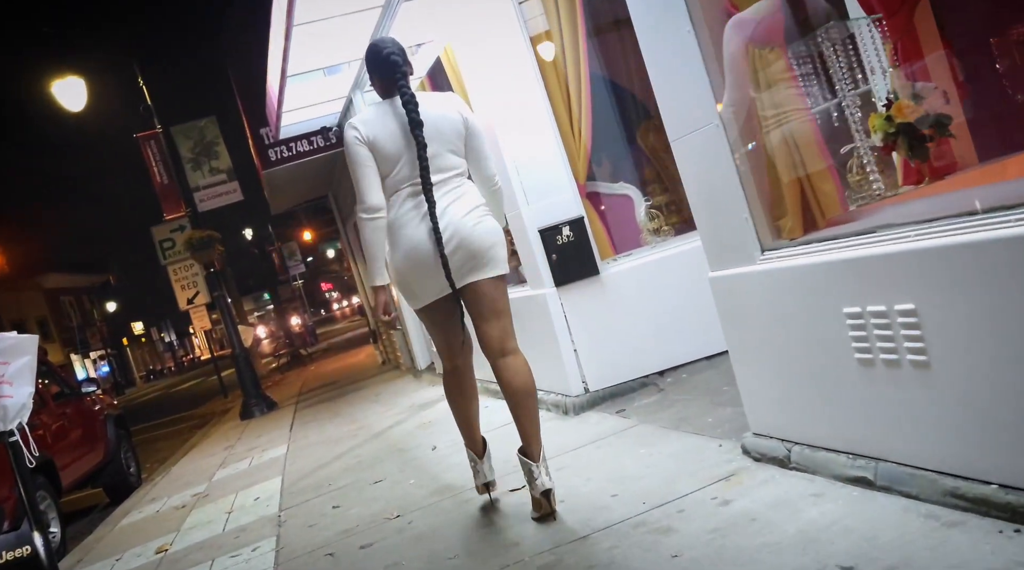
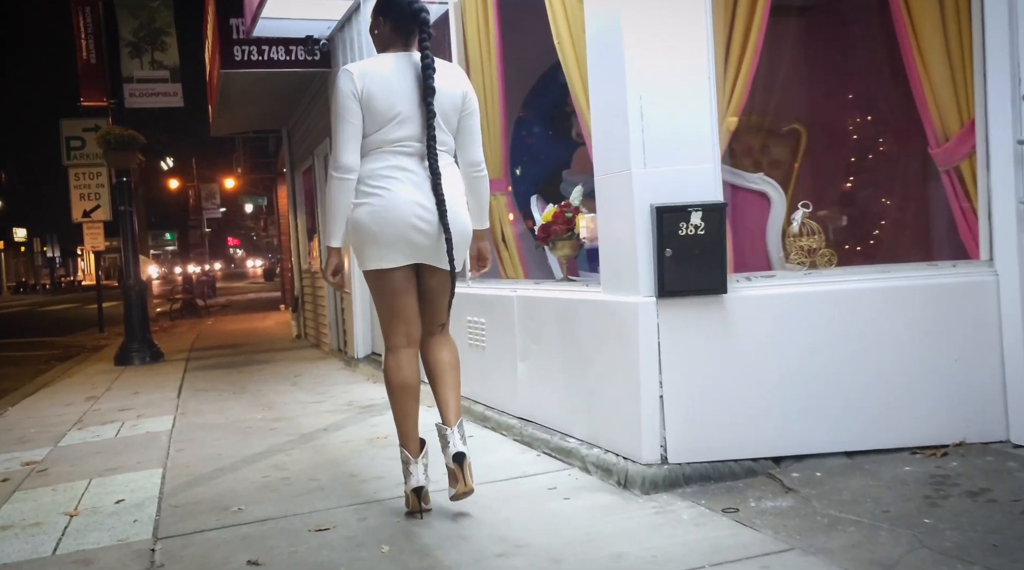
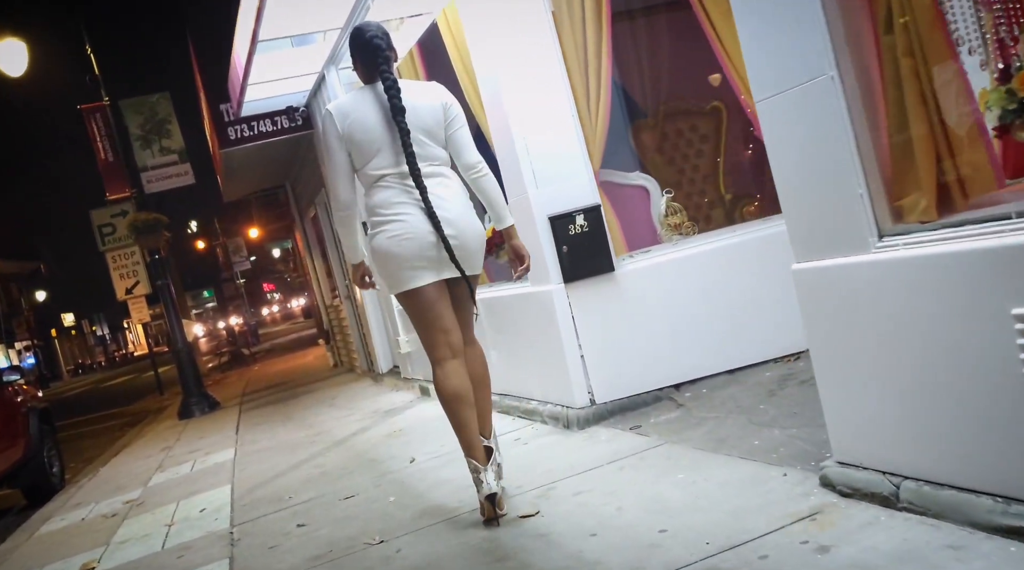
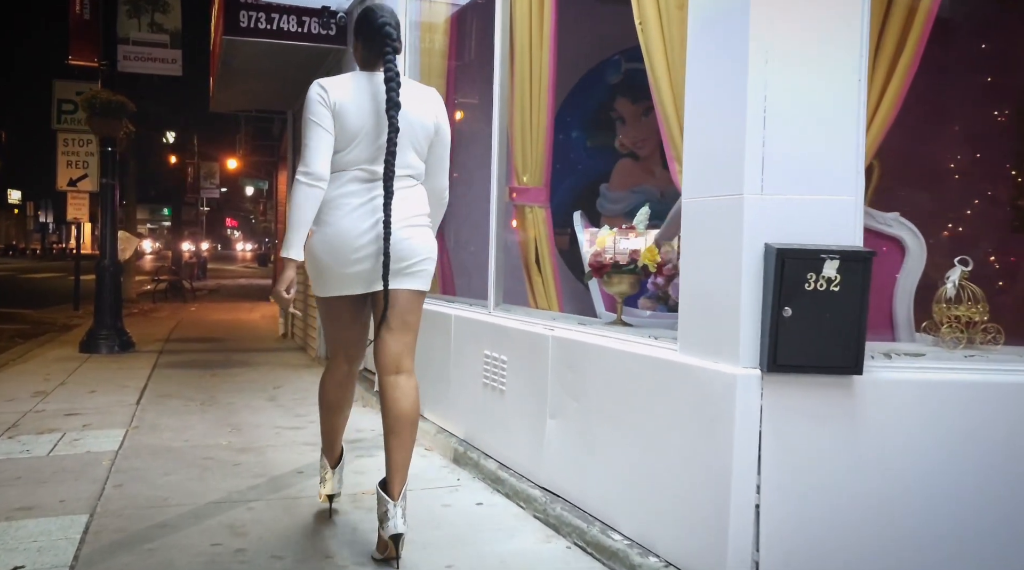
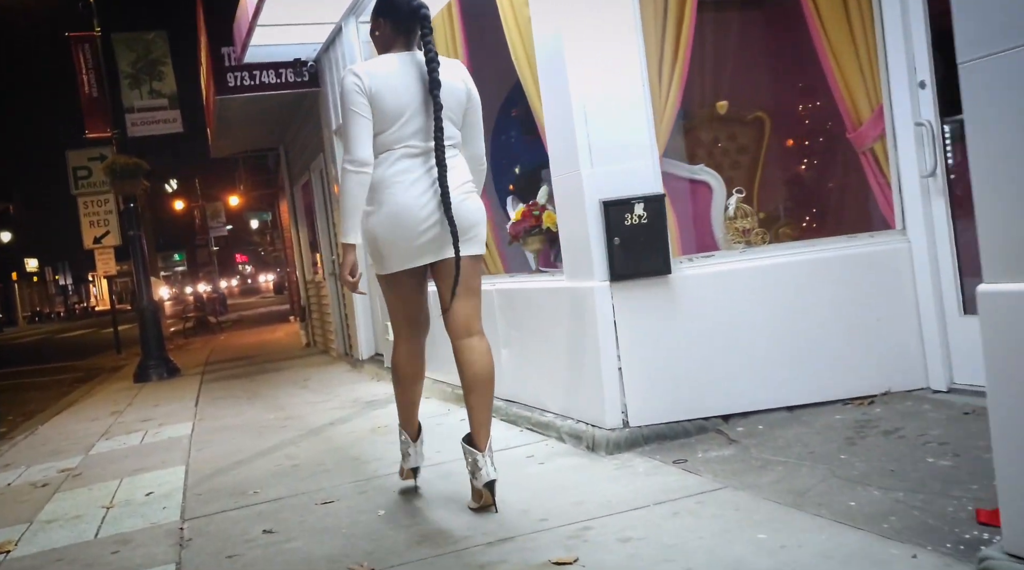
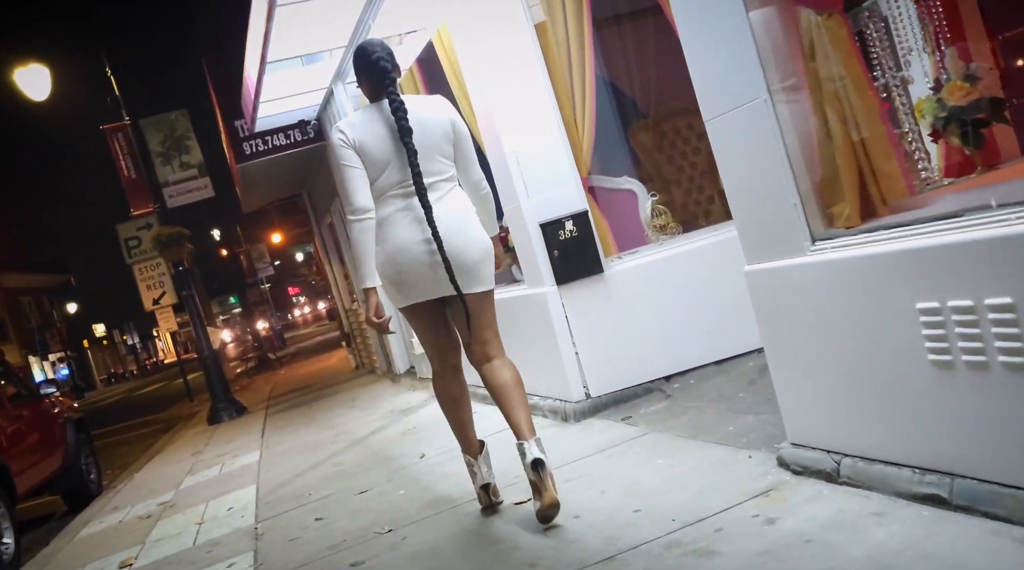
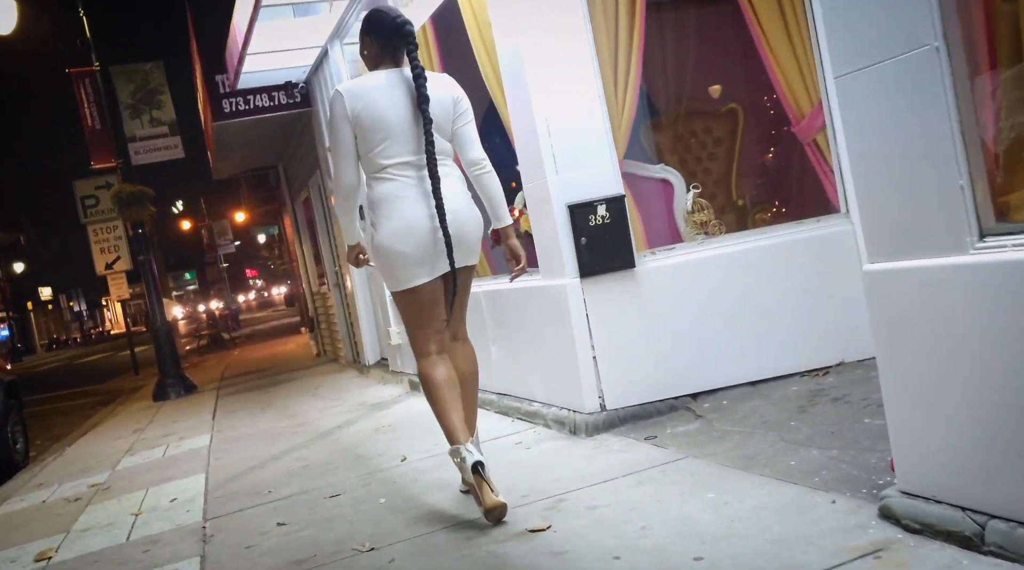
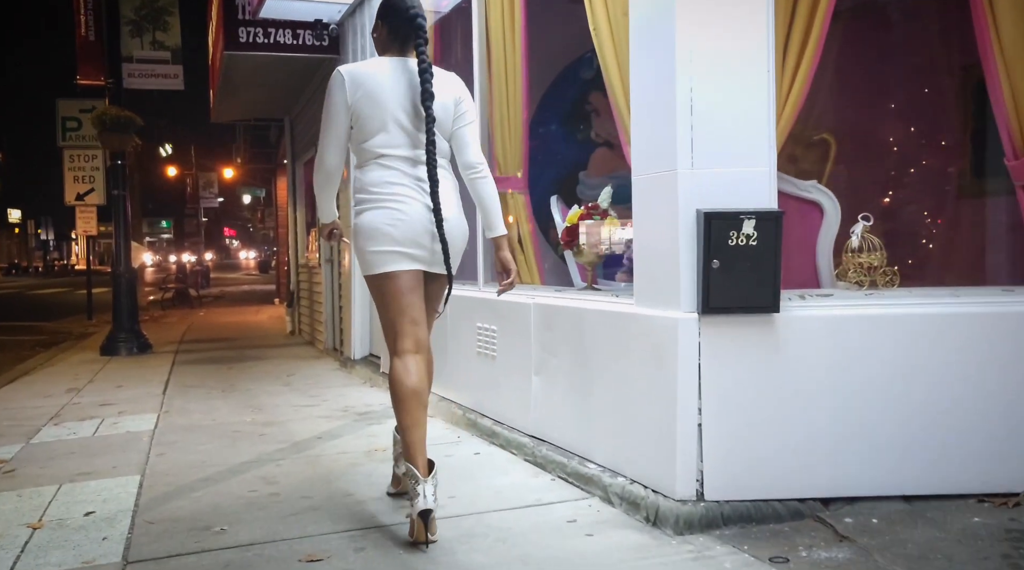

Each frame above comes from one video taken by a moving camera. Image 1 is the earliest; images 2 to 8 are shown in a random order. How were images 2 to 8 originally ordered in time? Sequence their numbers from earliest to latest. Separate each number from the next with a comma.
6, 3, 7, 5, 2, 8, 4
